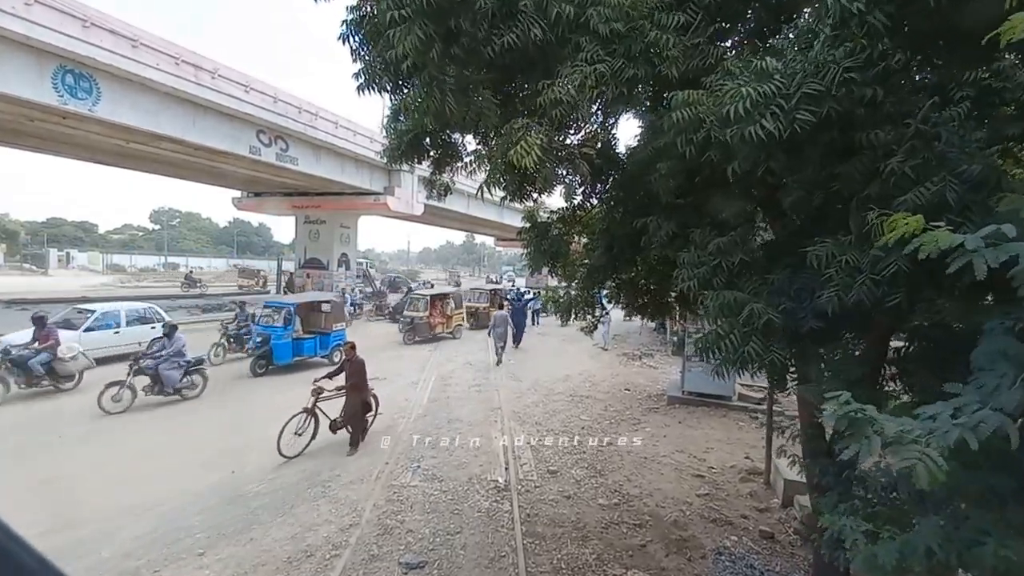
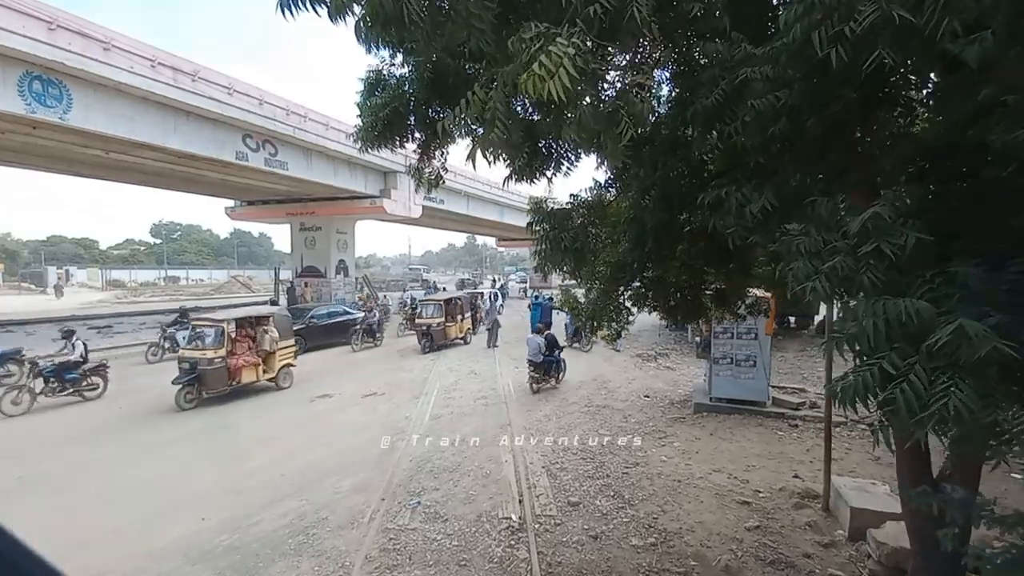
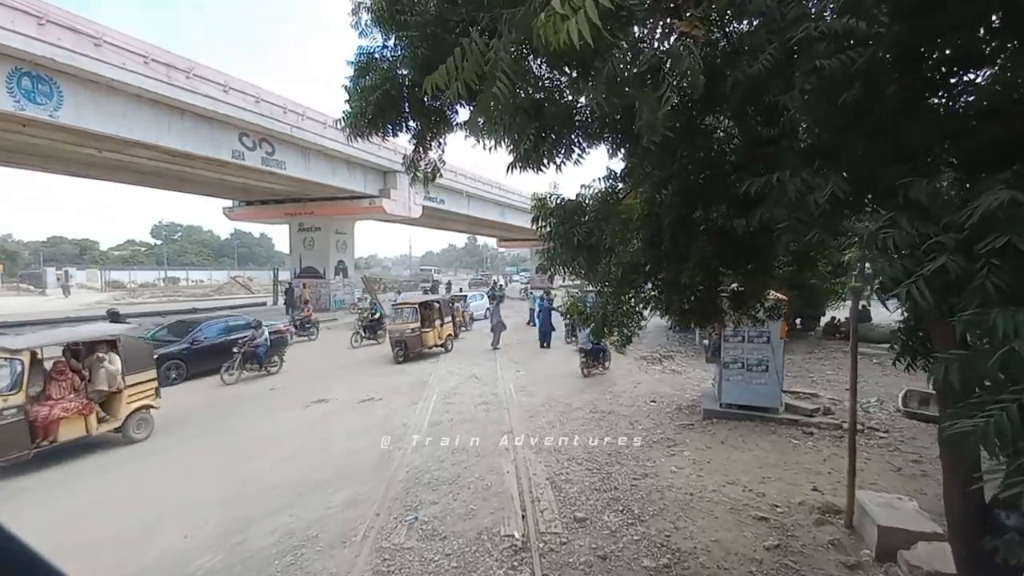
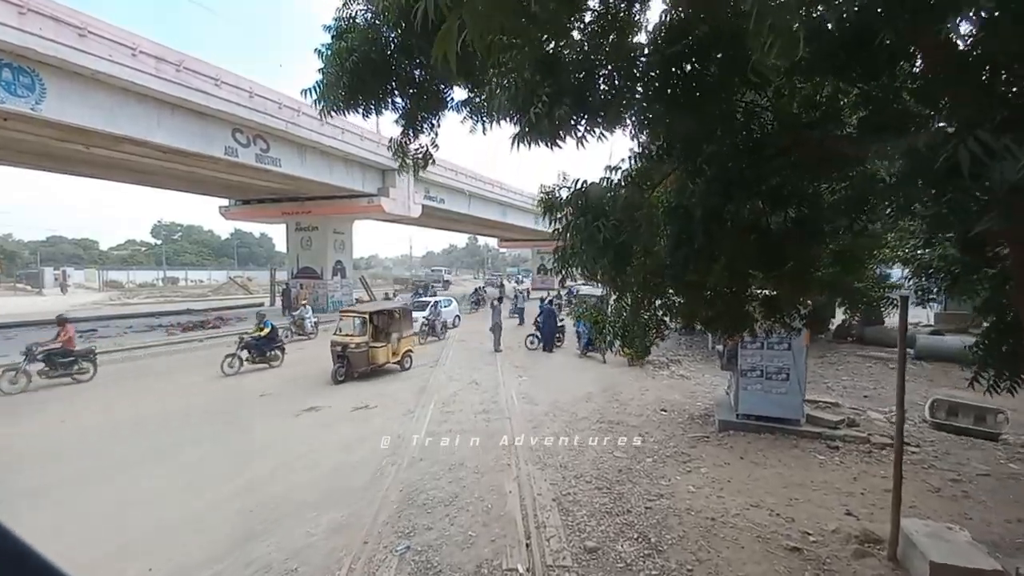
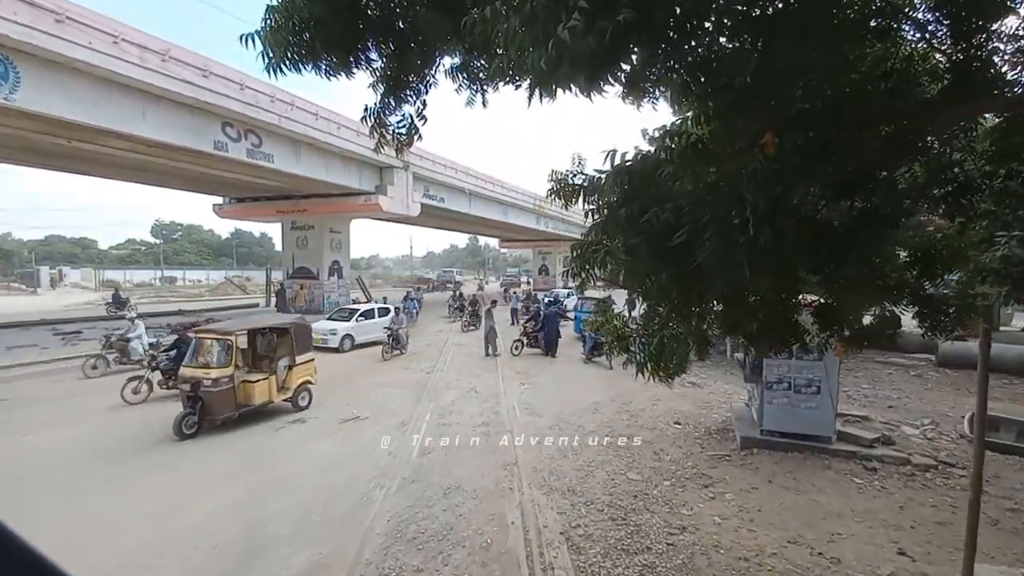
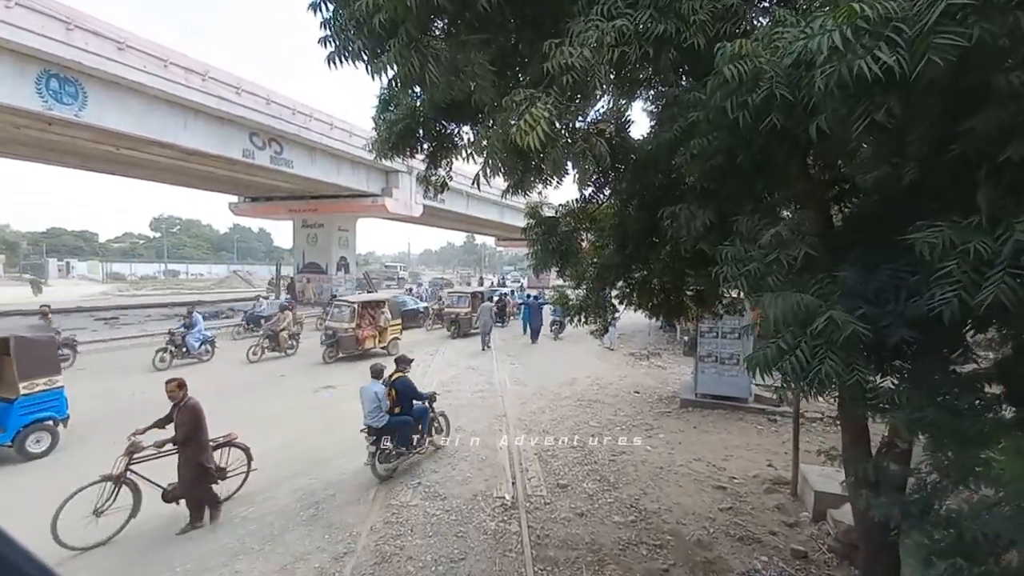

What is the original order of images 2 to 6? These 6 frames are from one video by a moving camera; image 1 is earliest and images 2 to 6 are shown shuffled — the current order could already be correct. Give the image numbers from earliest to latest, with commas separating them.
6, 2, 3, 4, 5
